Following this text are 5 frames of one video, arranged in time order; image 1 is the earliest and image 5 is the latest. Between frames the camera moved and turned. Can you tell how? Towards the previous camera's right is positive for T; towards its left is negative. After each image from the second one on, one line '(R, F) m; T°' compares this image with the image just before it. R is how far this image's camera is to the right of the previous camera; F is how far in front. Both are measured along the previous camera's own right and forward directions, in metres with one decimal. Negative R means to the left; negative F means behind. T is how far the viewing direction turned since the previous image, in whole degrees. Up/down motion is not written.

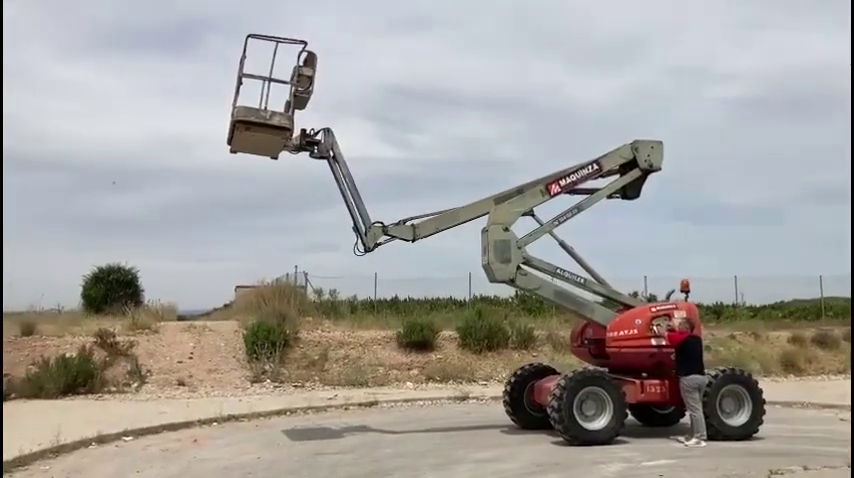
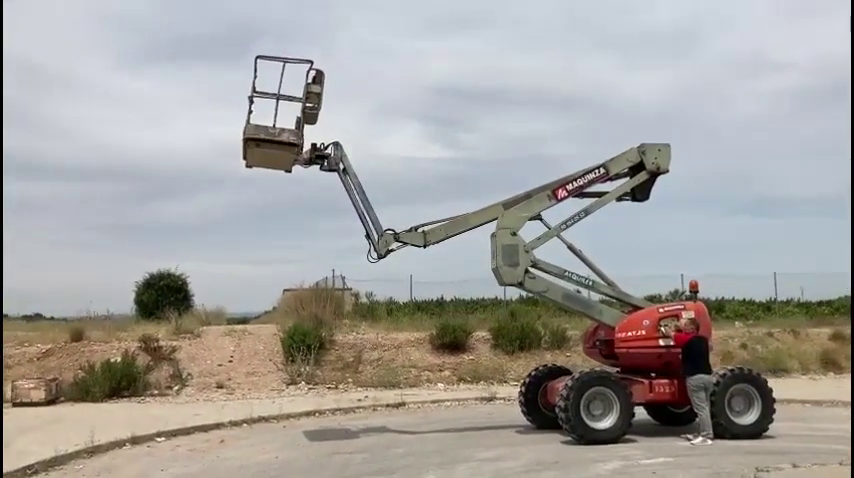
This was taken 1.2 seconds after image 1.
(+0.7, -0.4) m; -4°
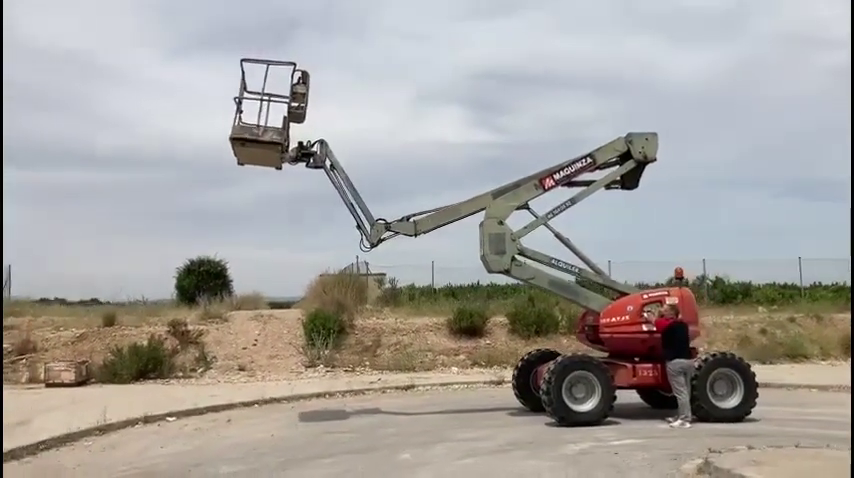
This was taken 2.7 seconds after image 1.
(+0.9, -0.5) m; -3°
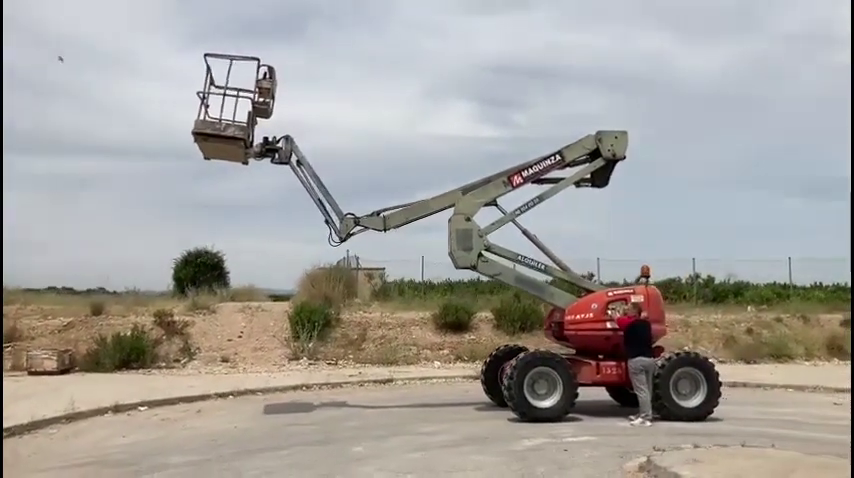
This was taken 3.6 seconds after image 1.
(+0.7, 0.0) m; 0°
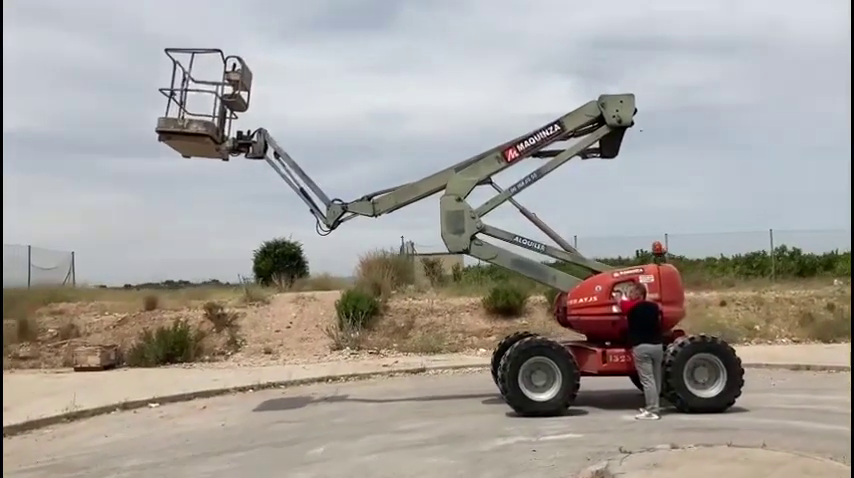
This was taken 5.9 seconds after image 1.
(+1.8, +1.0) m; -7°
